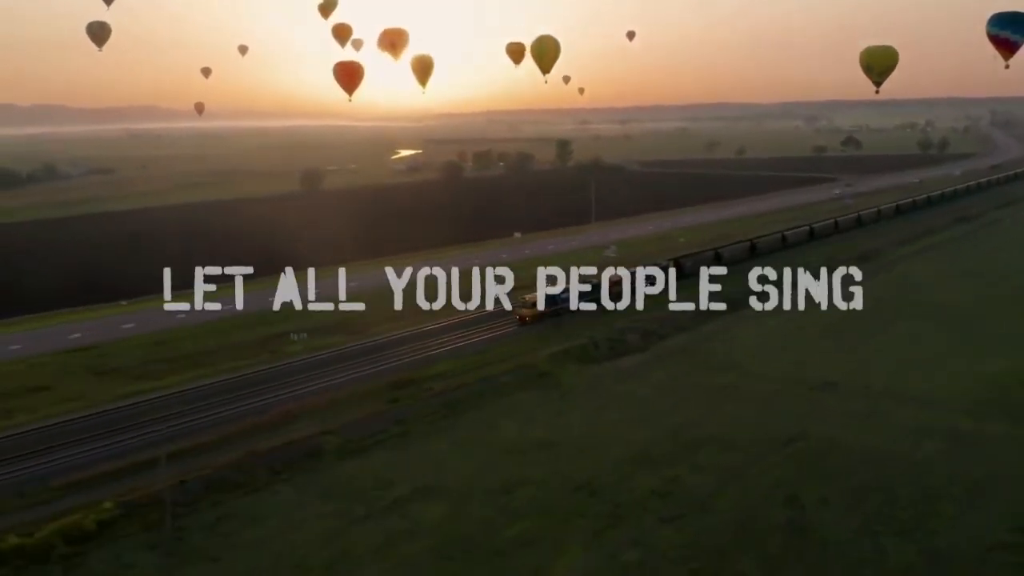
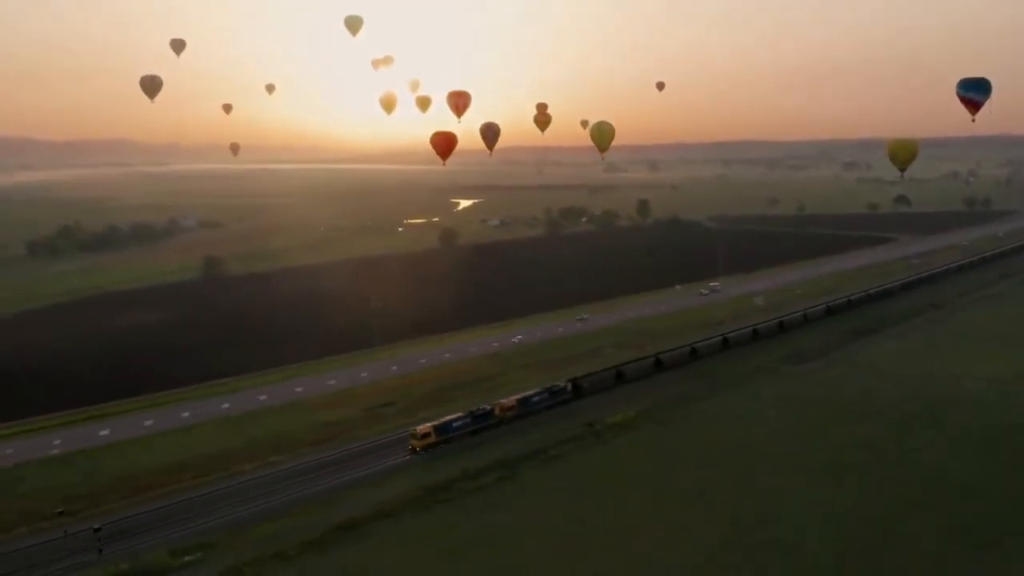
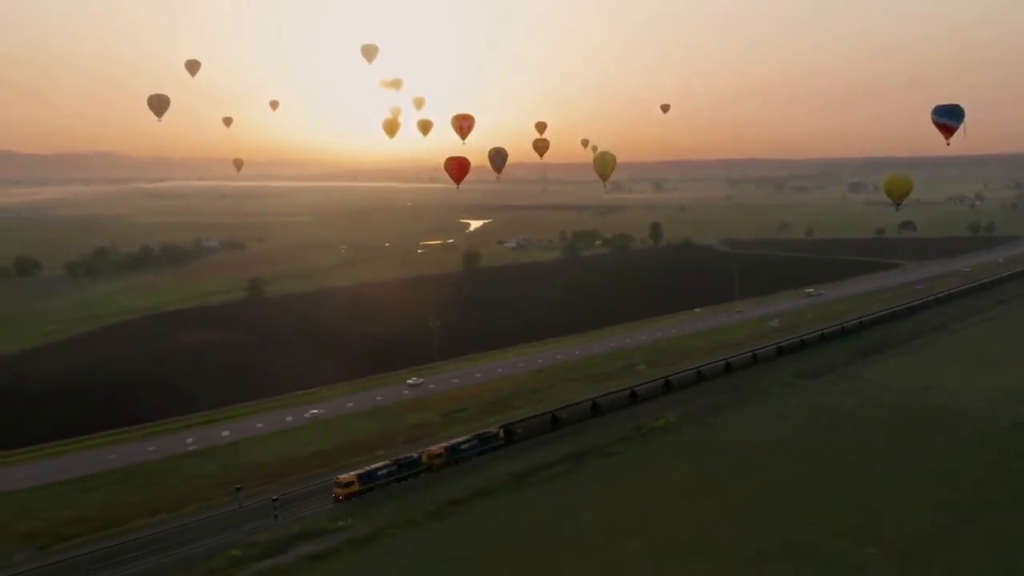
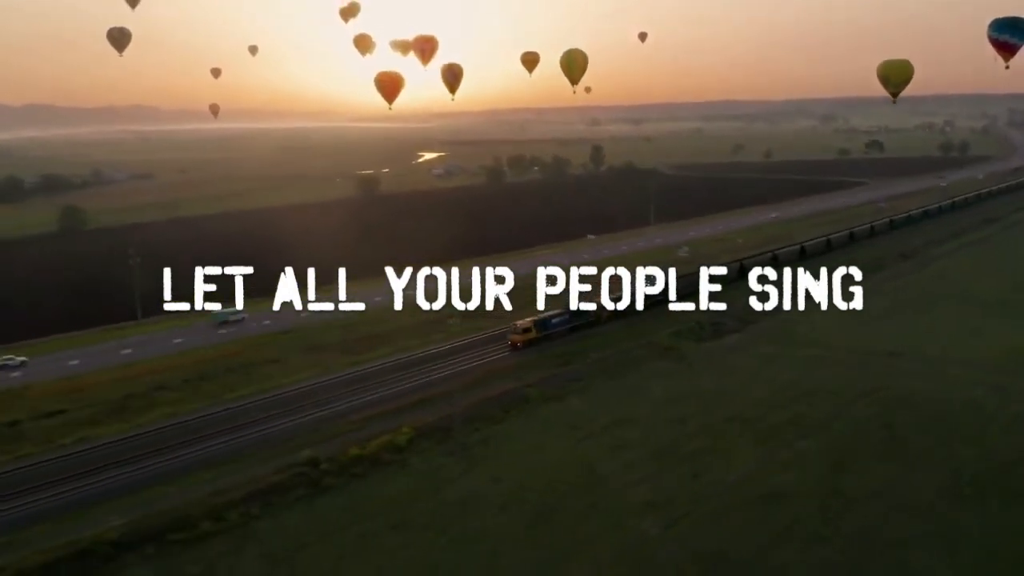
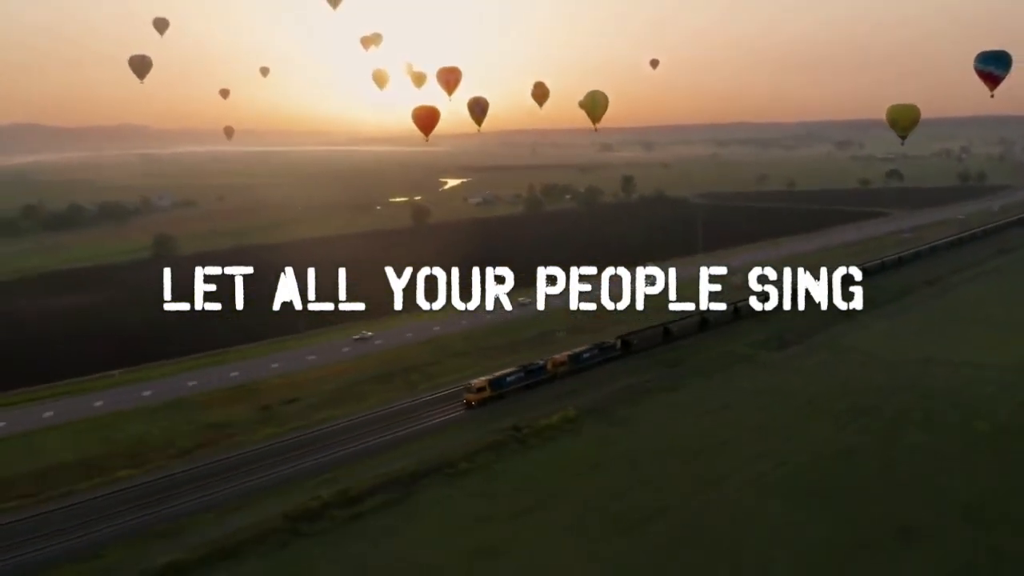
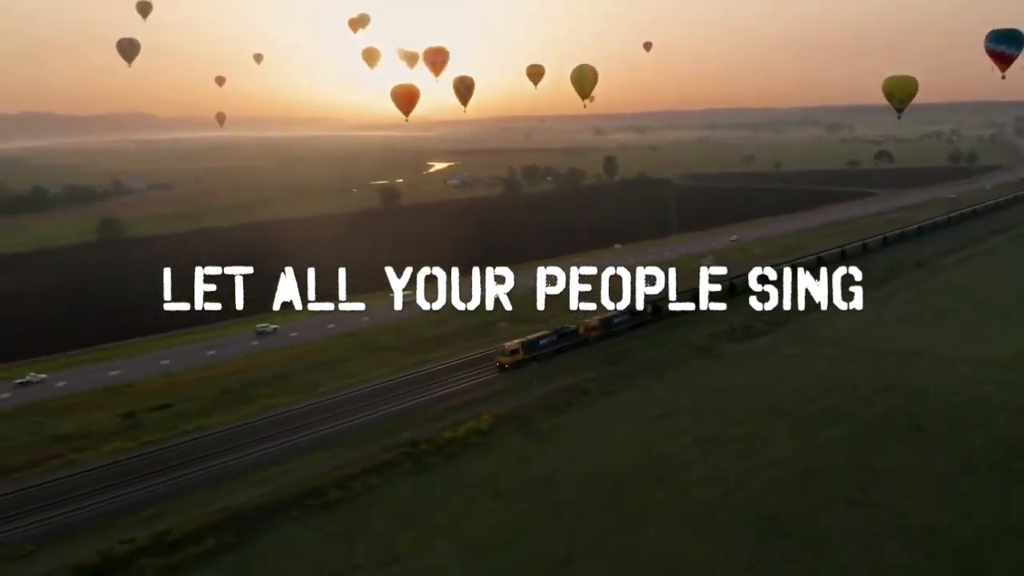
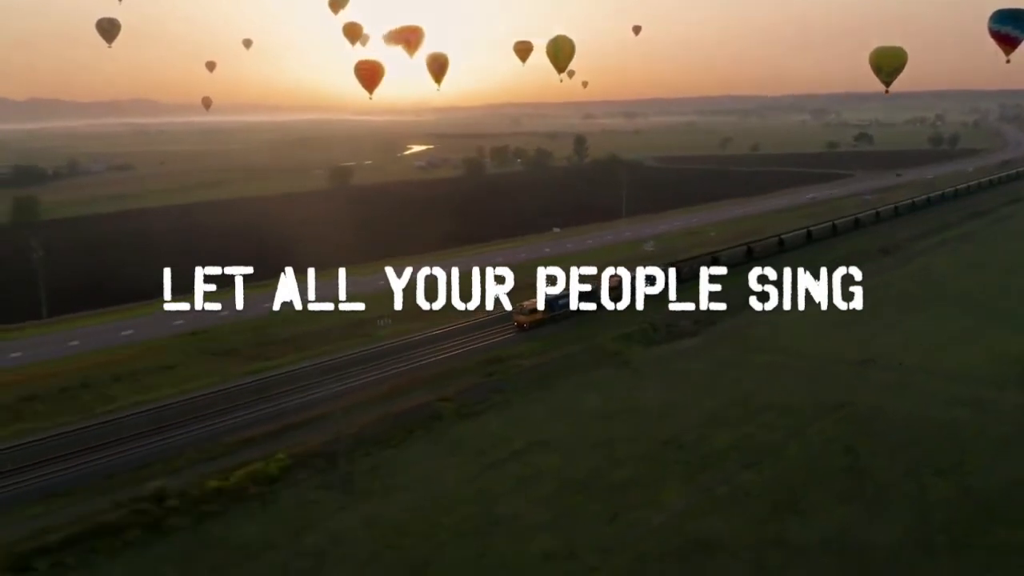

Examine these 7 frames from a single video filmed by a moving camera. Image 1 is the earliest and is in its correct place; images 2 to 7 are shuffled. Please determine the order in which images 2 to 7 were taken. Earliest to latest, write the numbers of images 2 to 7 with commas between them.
7, 4, 6, 5, 2, 3
